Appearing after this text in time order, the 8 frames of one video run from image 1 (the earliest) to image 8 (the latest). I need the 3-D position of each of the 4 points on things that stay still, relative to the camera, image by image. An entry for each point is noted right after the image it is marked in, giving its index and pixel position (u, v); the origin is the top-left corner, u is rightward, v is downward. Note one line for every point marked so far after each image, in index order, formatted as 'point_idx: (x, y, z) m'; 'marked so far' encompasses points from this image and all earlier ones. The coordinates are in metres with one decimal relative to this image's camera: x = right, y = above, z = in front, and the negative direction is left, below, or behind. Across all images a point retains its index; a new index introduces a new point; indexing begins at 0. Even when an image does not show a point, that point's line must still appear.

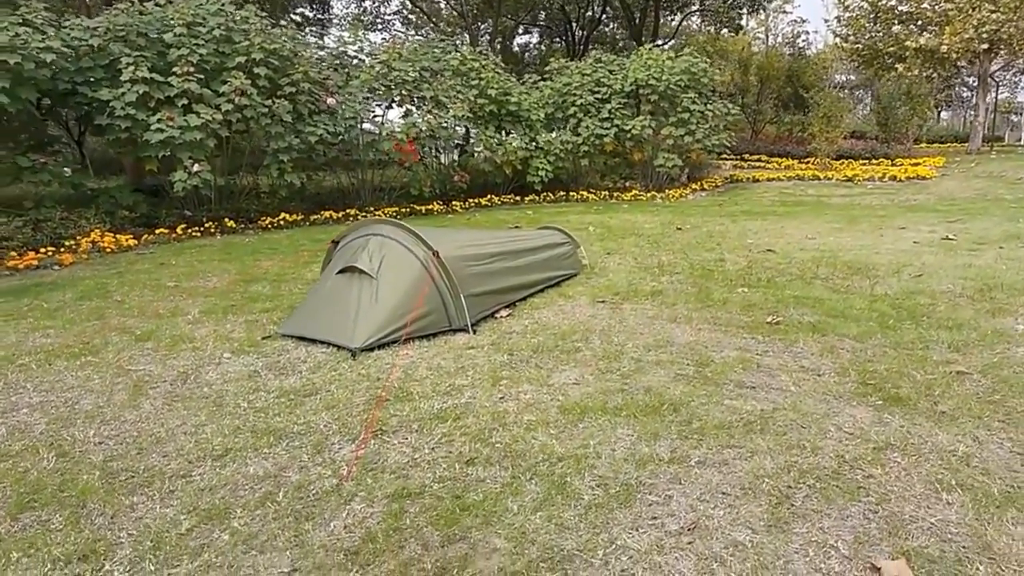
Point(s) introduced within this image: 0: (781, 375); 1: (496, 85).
0: (+1.1, -0.4, +2.7) m
1: (-0.2, +3.3, +10.6) m
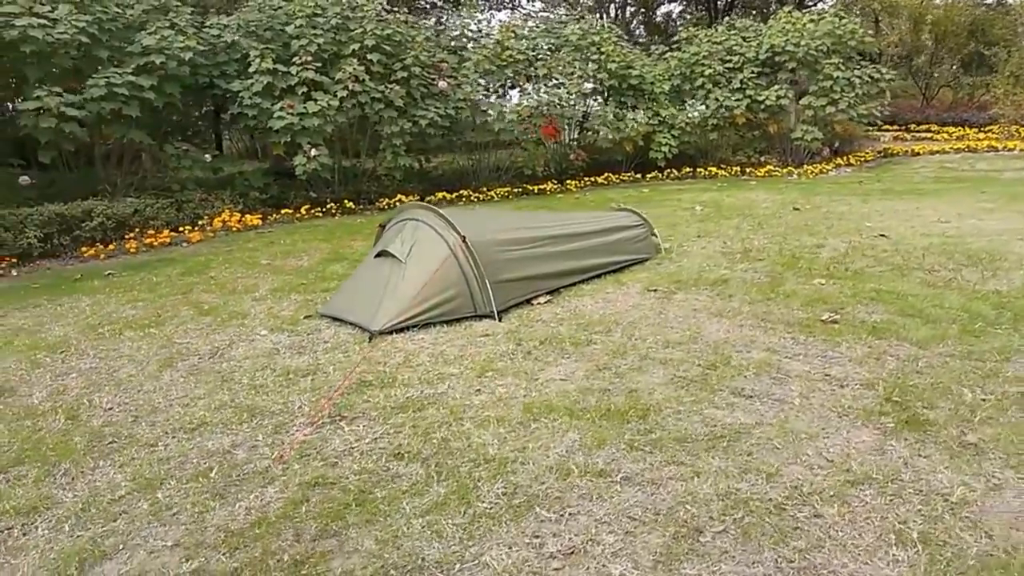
0: (+1.0, -0.3, +2.3) m
1: (+1.6, +3.5, +10.2) m
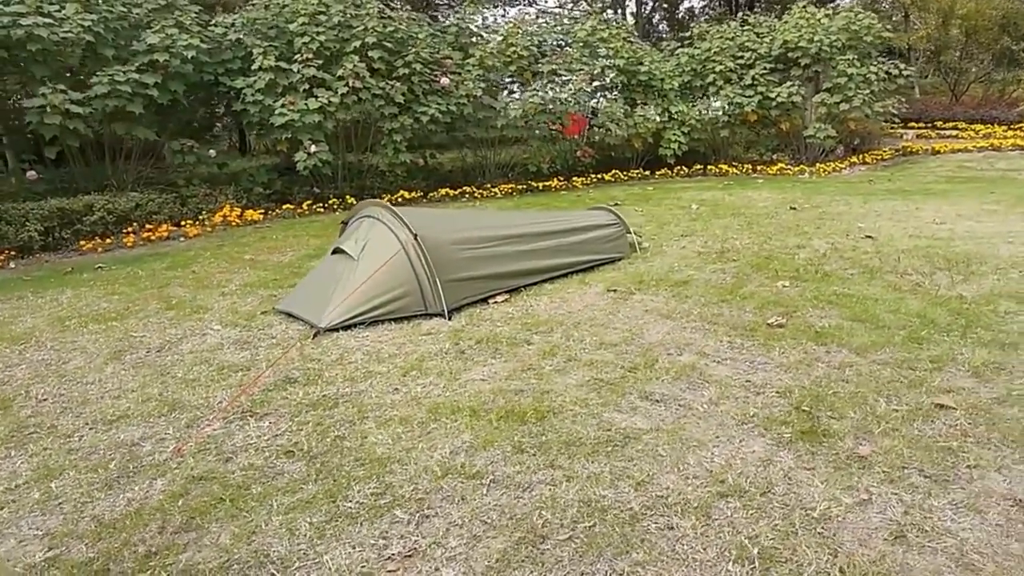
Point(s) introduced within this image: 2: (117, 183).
0: (+0.7, -0.4, +2.3) m
1: (+1.8, +3.6, +10.1) m
2: (-4.4, +1.2, +7.3) m
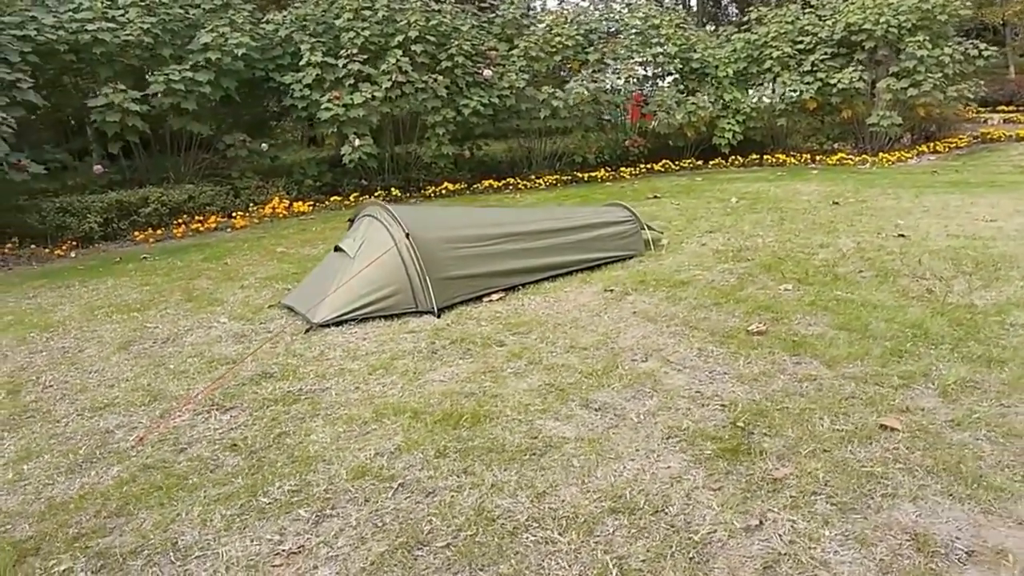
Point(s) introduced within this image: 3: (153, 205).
0: (+0.5, -0.4, +2.3) m
1: (+2.5, +3.7, +9.8) m
2: (-3.9, +1.3, +7.8) m
3: (-3.6, +0.8, +6.6) m
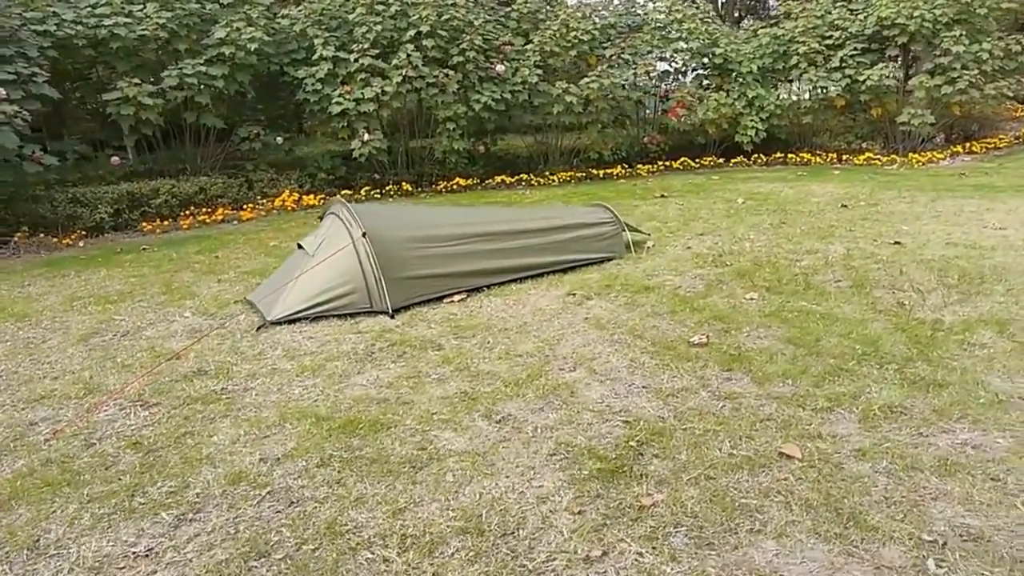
0: (+0.2, -0.4, +2.2) m
1: (+2.7, +3.7, +9.5) m
2: (-3.9, +1.4, +8.0) m
3: (-3.6, +0.9, +6.8) m
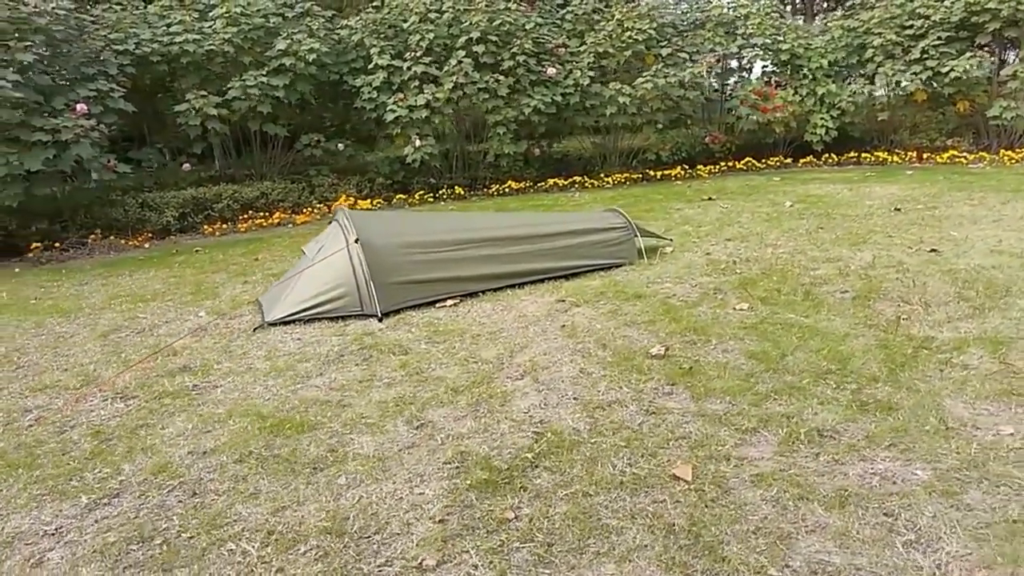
0: (-0.1, -0.4, +2.2) m
1: (+3.5, +3.6, +9.1) m
2: (-3.3, +1.5, +8.5) m
3: (-3.2, +1.0, +7.3) m
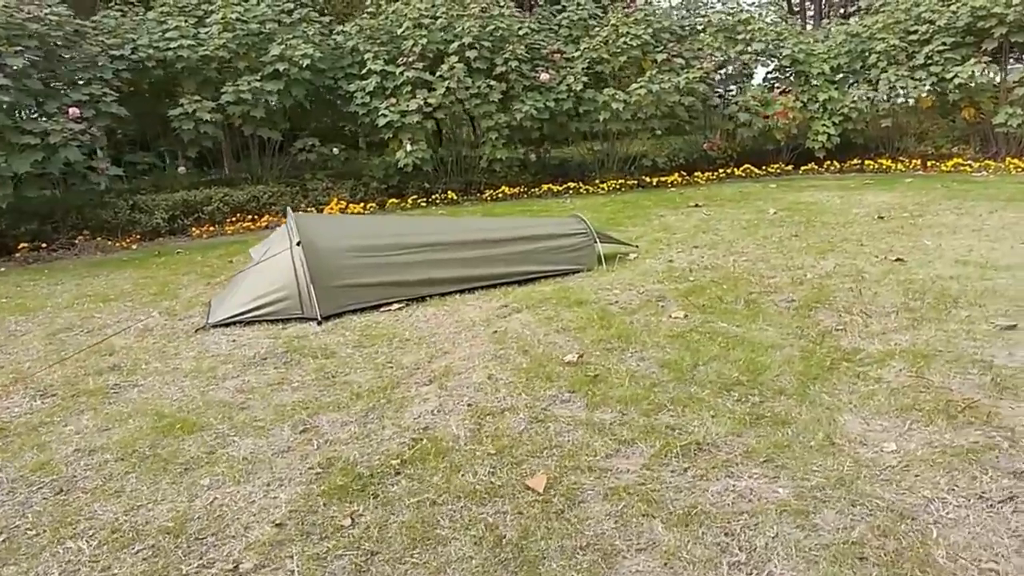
0: (-0.5, -0.5, +2.2) m
1: (+3.4, +3.4, +9.0) m
2: (-3.4, +1.4, +8.6) m
3: (-3.3, +0.9, +7.4) m
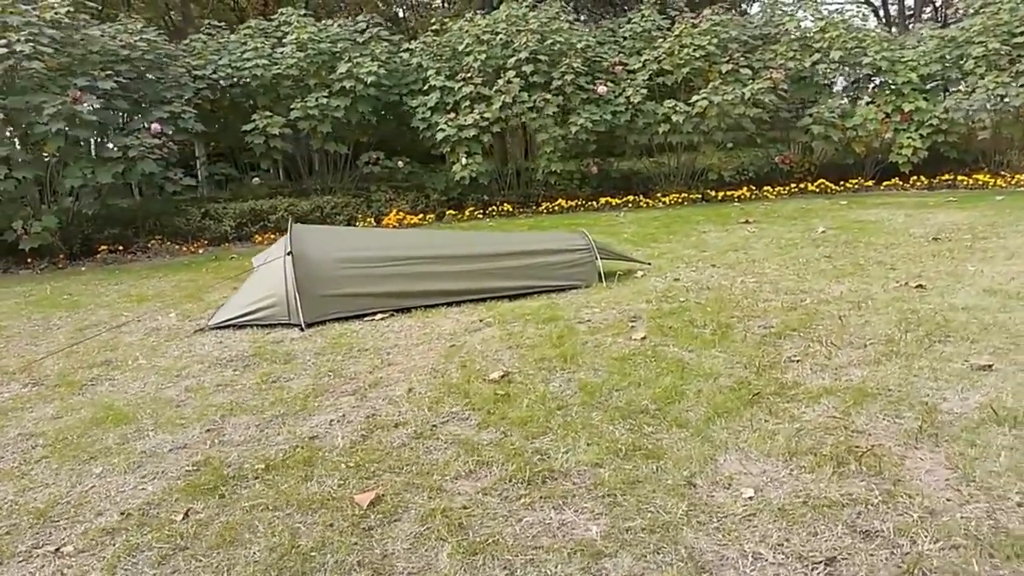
0: (-0.9, -0.5, +2.3) m
1: (+4.2, +3.2, +8.4) m
2: (-2.6, +1.4, +9.1) m
3: (-2.8, +0.9, +7.9) m
